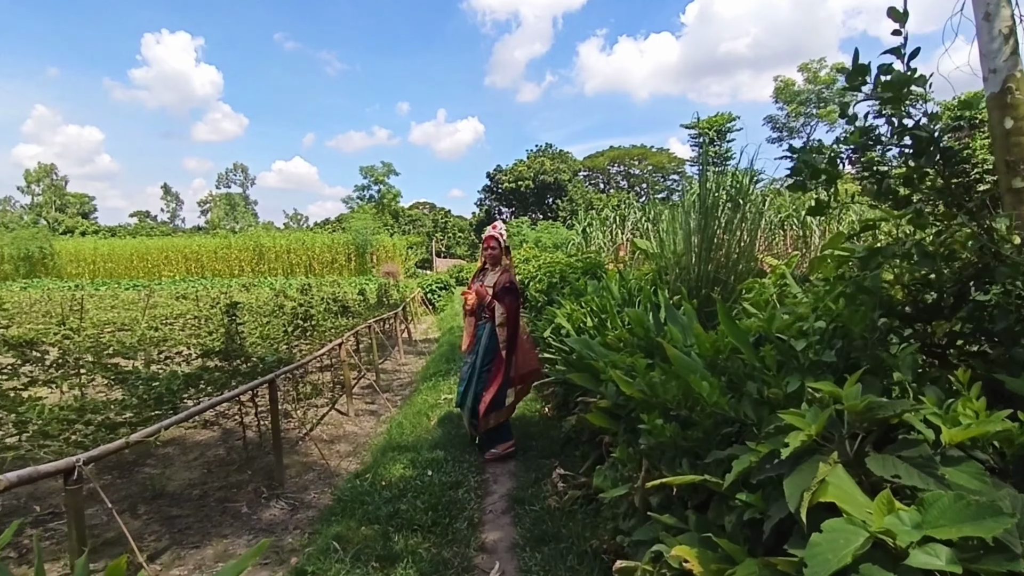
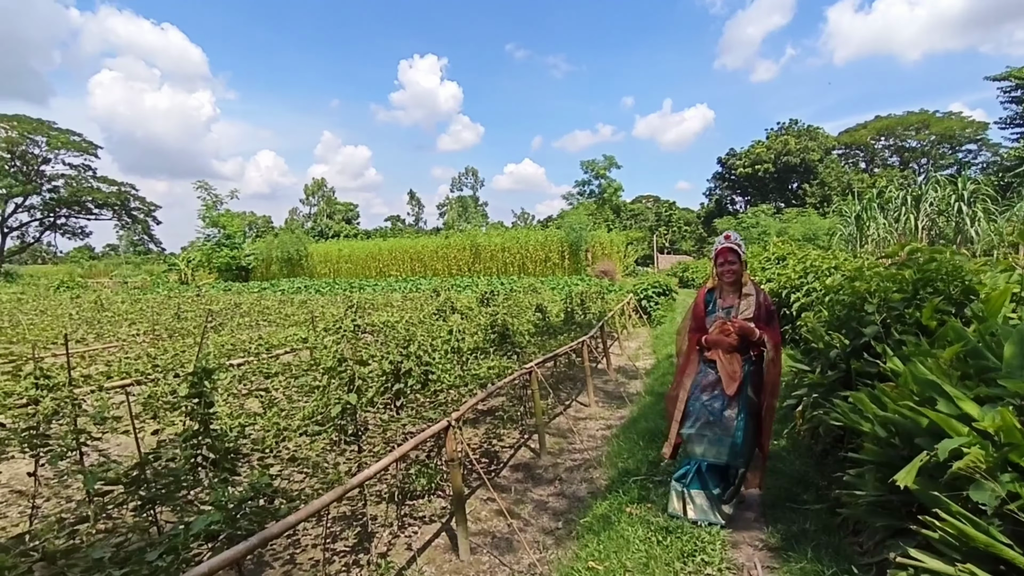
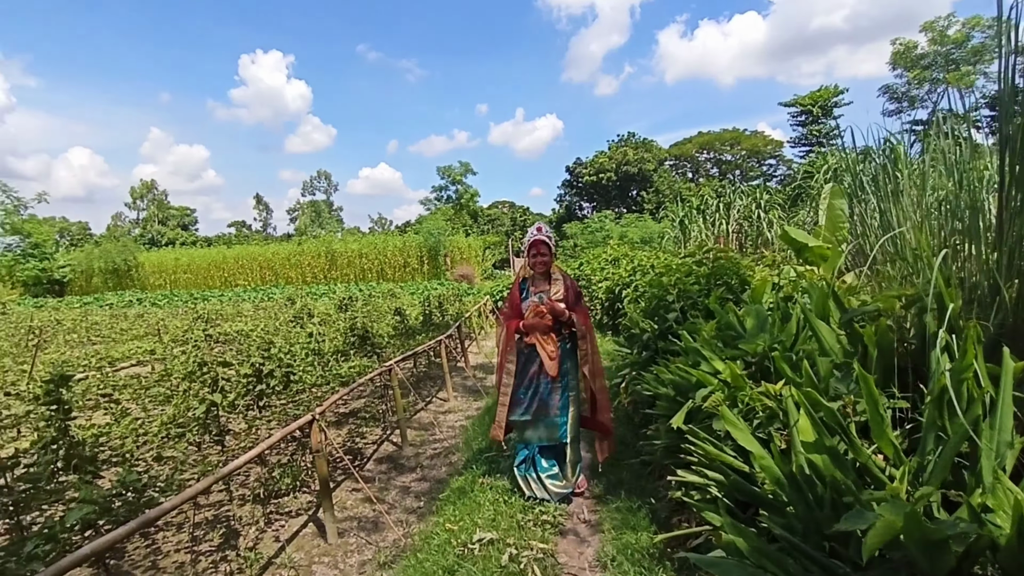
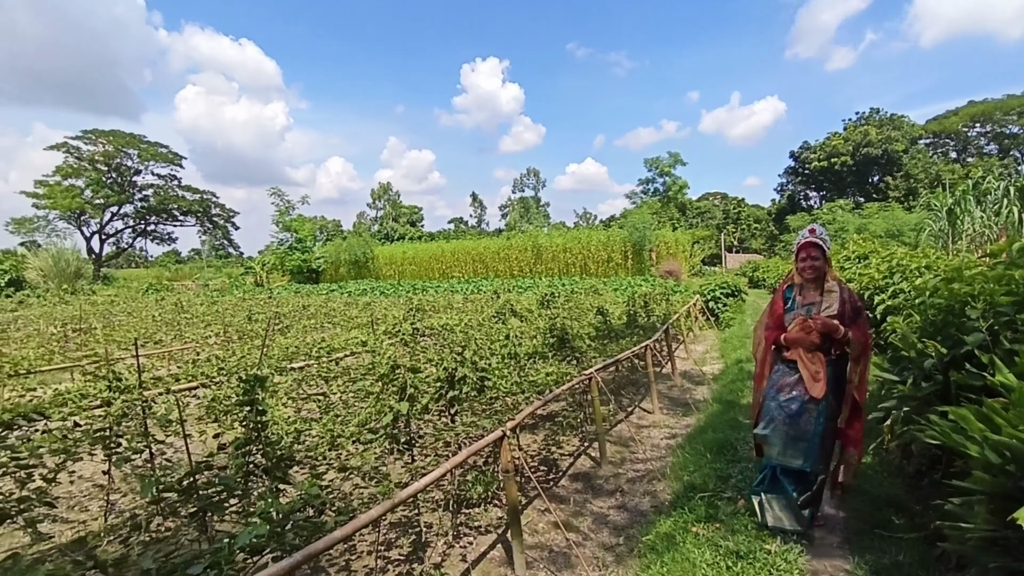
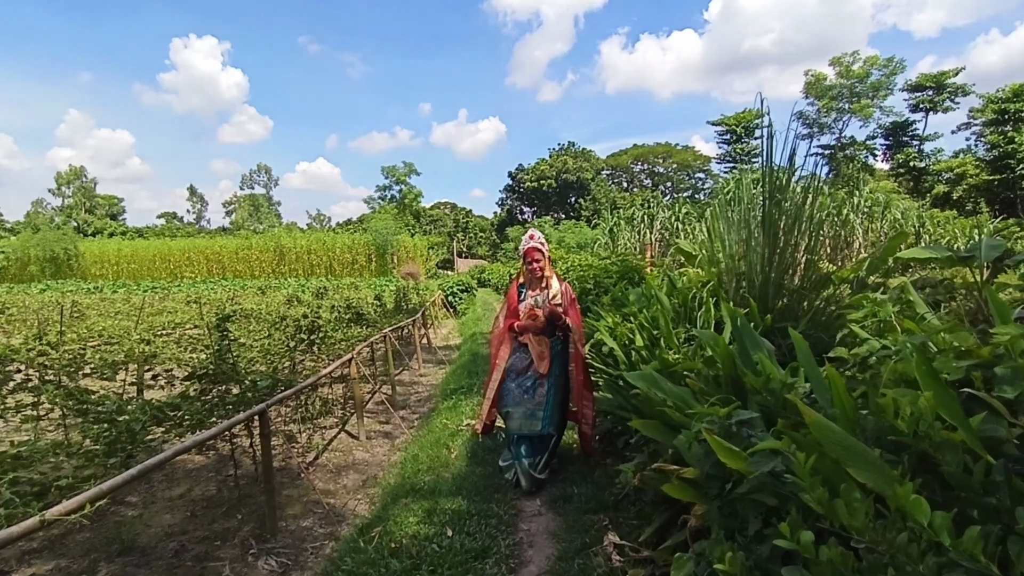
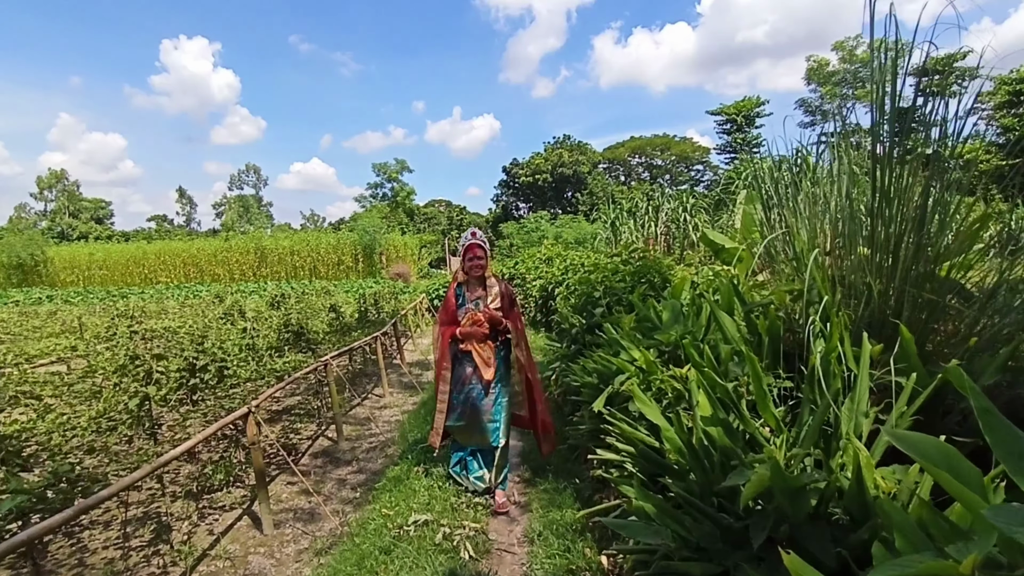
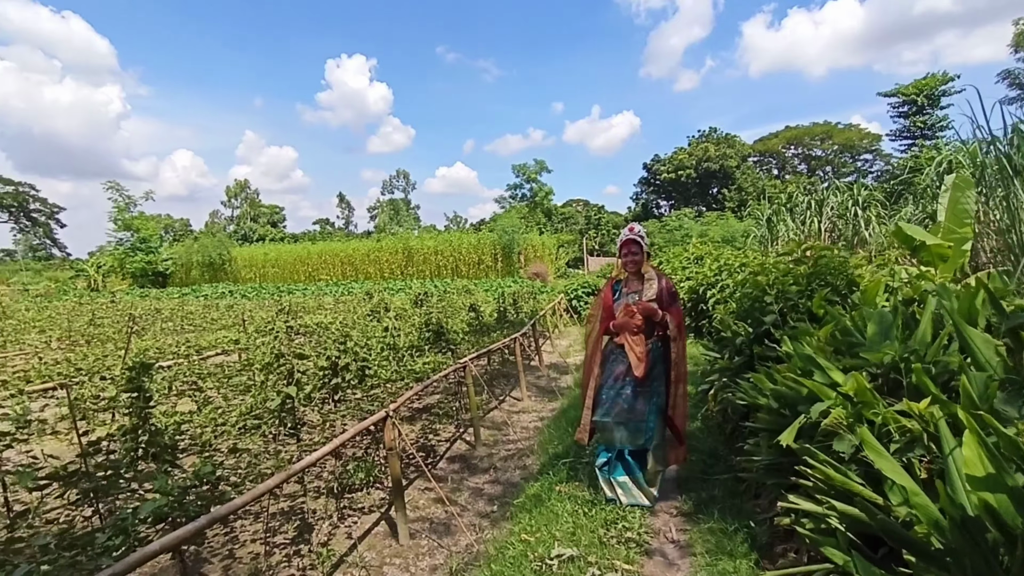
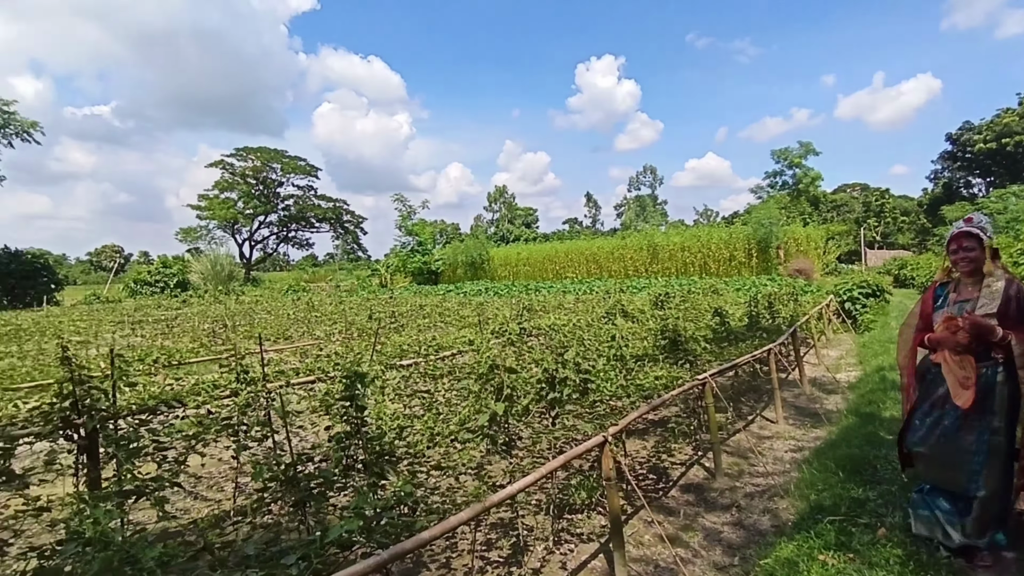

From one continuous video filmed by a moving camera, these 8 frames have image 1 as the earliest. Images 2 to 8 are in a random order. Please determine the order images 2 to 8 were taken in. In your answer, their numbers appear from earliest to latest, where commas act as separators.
5, 6, 3, 7, 2, 4, 8
